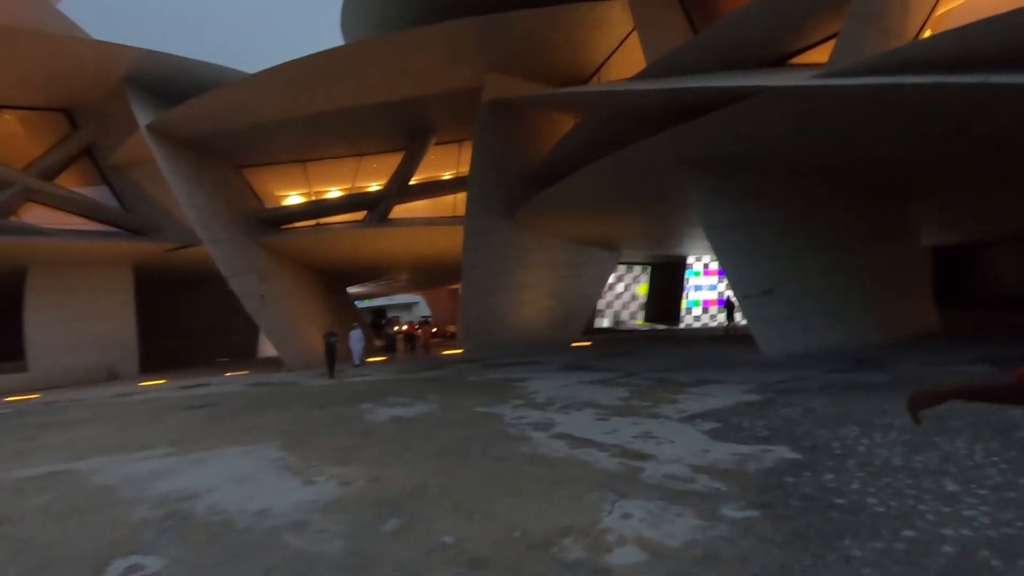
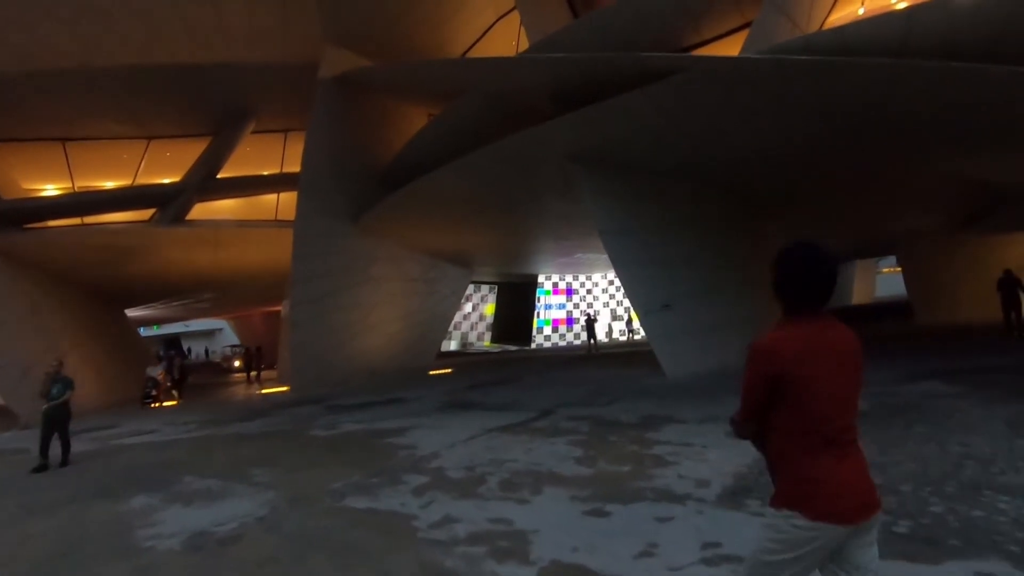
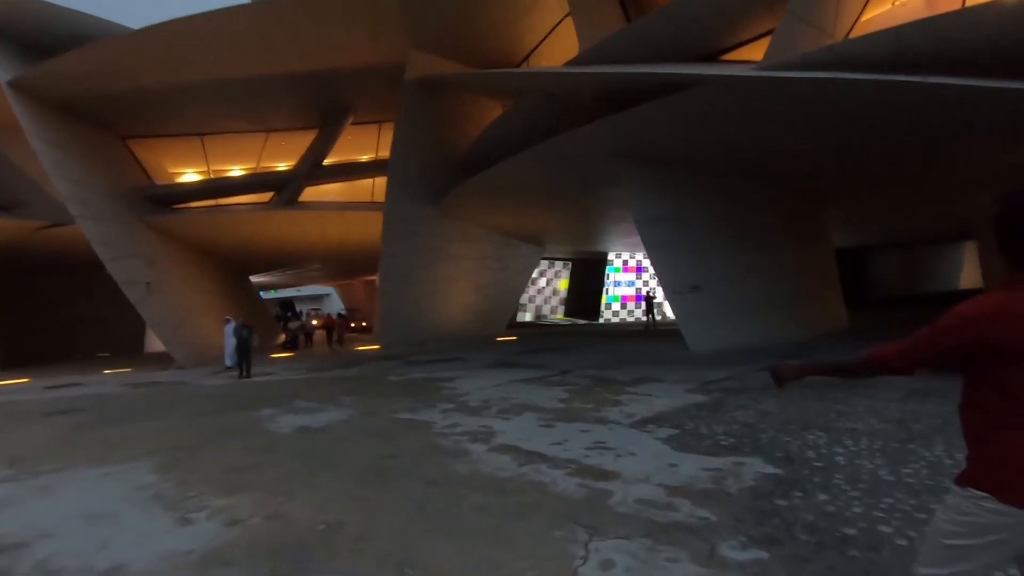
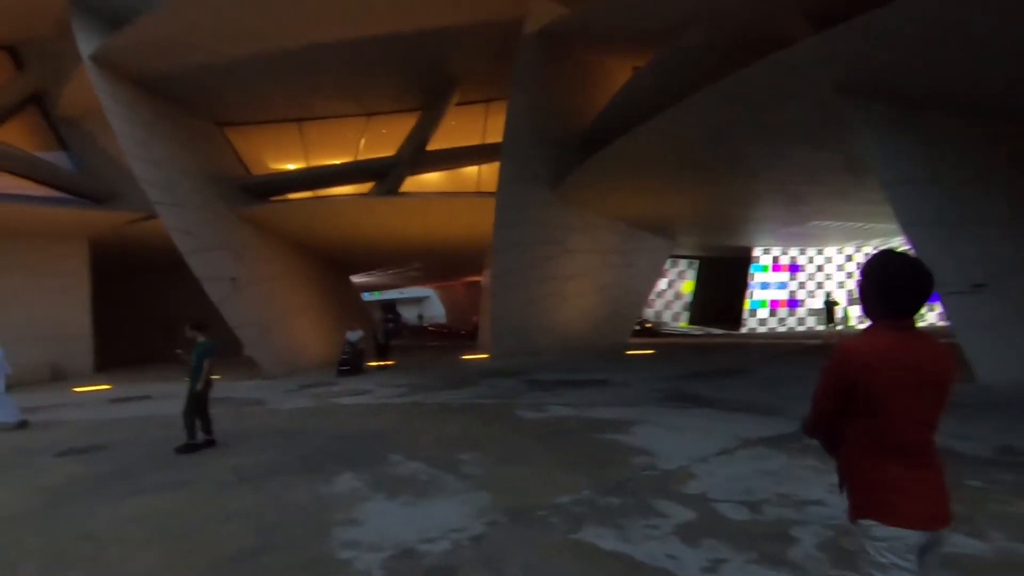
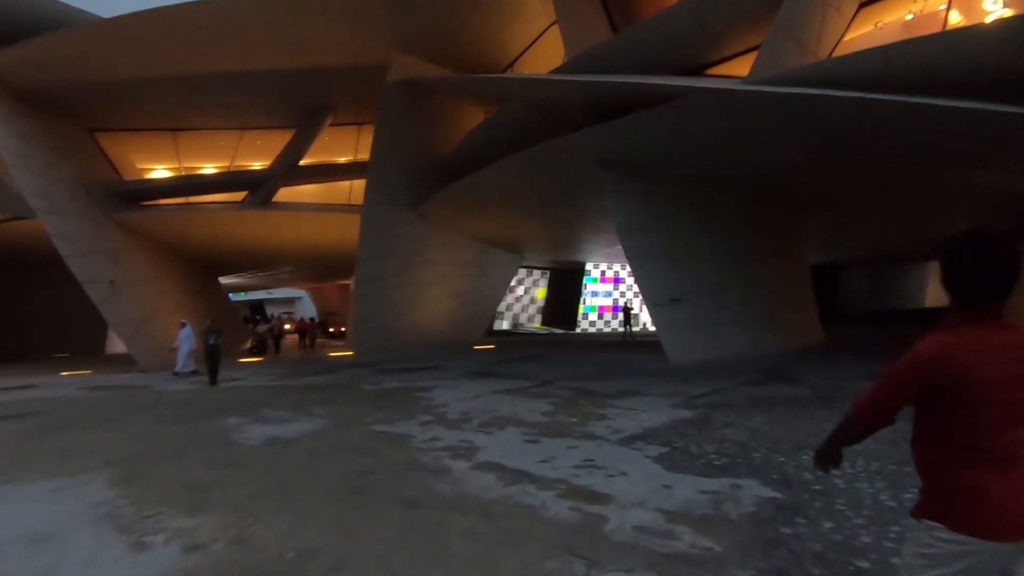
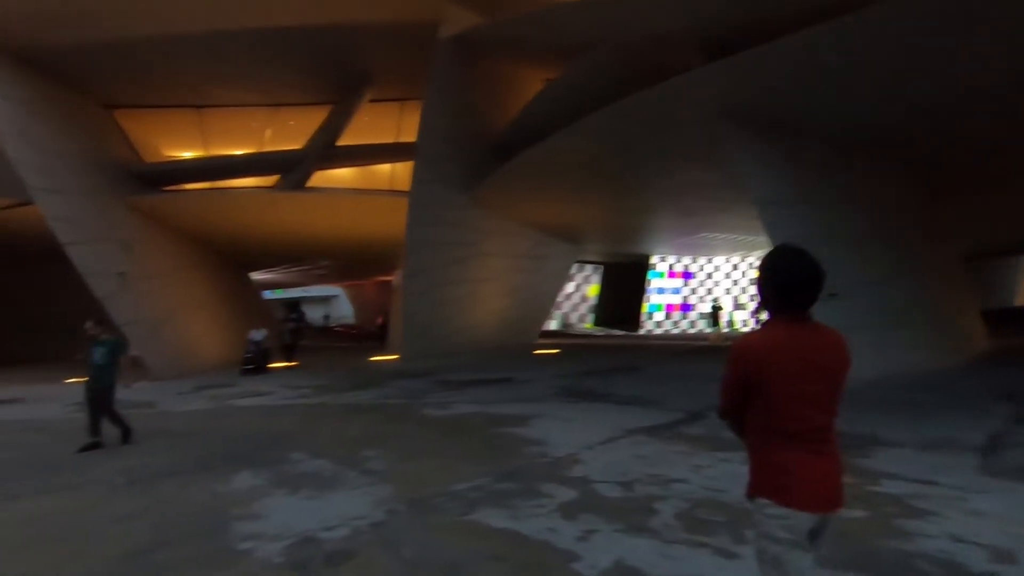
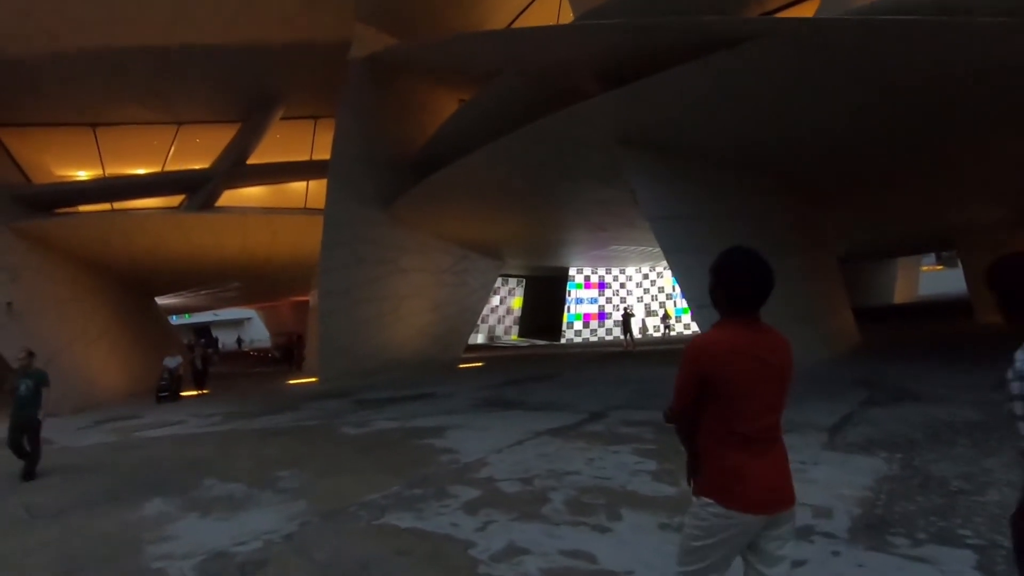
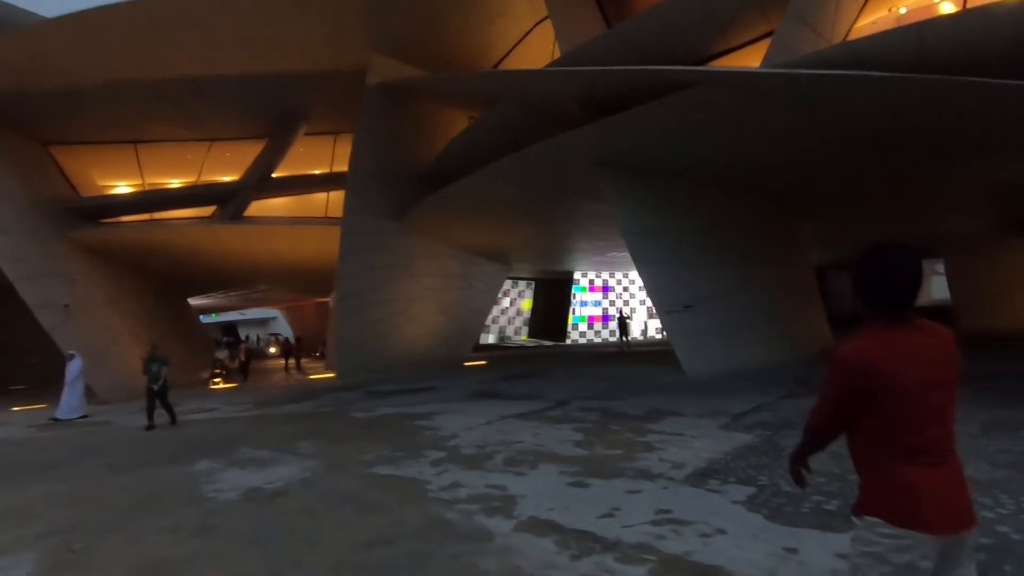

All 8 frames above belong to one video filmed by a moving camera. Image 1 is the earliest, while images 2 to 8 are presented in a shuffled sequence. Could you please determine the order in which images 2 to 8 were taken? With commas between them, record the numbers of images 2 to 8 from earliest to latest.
3, 5, 8, 2, 7, 6, 4
